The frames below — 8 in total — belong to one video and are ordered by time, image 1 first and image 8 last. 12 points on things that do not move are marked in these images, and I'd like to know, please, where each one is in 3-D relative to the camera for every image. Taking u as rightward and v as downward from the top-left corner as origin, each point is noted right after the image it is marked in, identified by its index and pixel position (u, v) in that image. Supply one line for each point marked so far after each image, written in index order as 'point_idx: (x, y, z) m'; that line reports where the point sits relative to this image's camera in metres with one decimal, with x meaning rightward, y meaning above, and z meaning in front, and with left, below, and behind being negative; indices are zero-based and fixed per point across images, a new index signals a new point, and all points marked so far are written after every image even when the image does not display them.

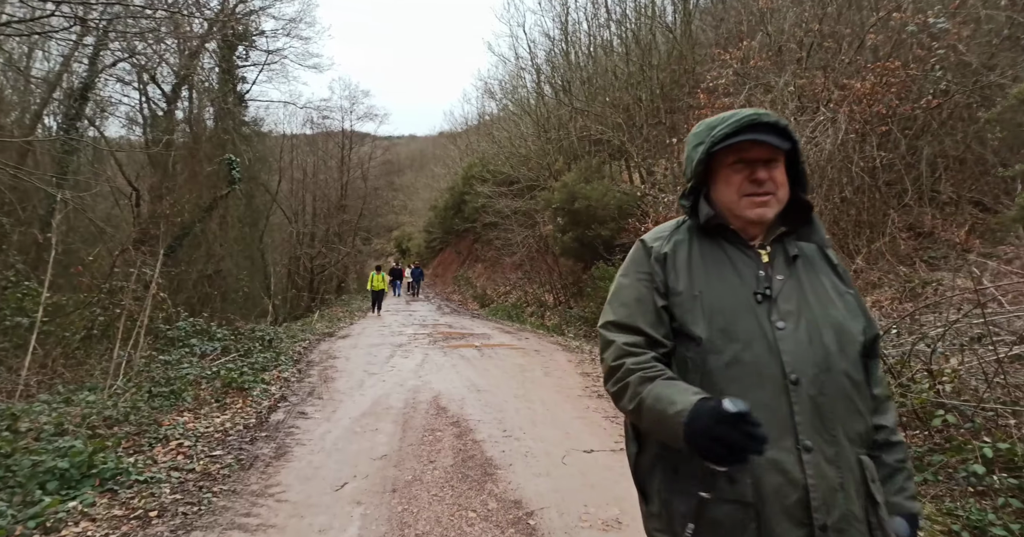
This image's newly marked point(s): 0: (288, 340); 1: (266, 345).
0: (-4.6, -1.4, +12.9) m
1: (-4.3, -1.3, +11.1) m
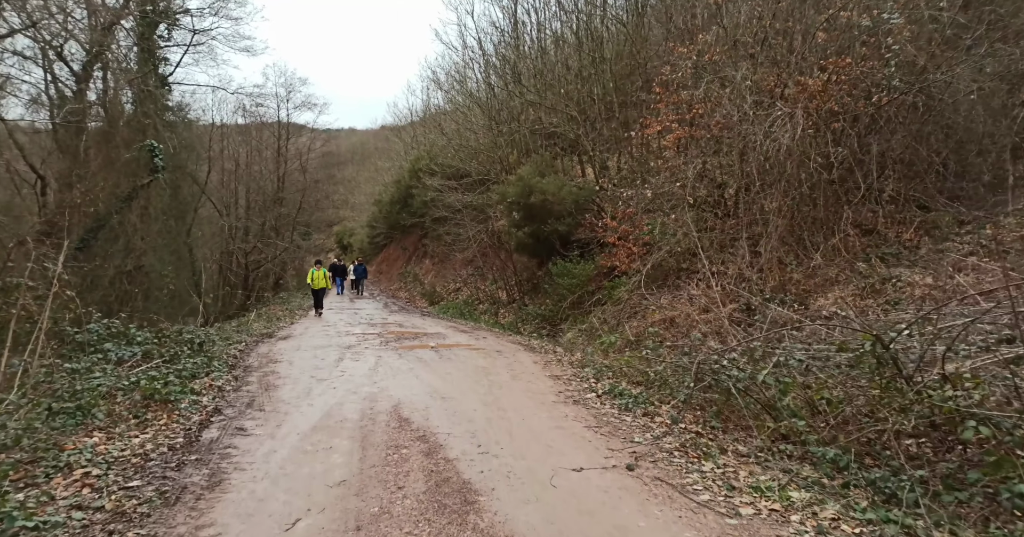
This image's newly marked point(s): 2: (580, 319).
0: (-5.4, -1.4, +11.8) m
1: (-5.0, -1.3, +10.0) m
2: (+1.6, -1.2, +14.3) m
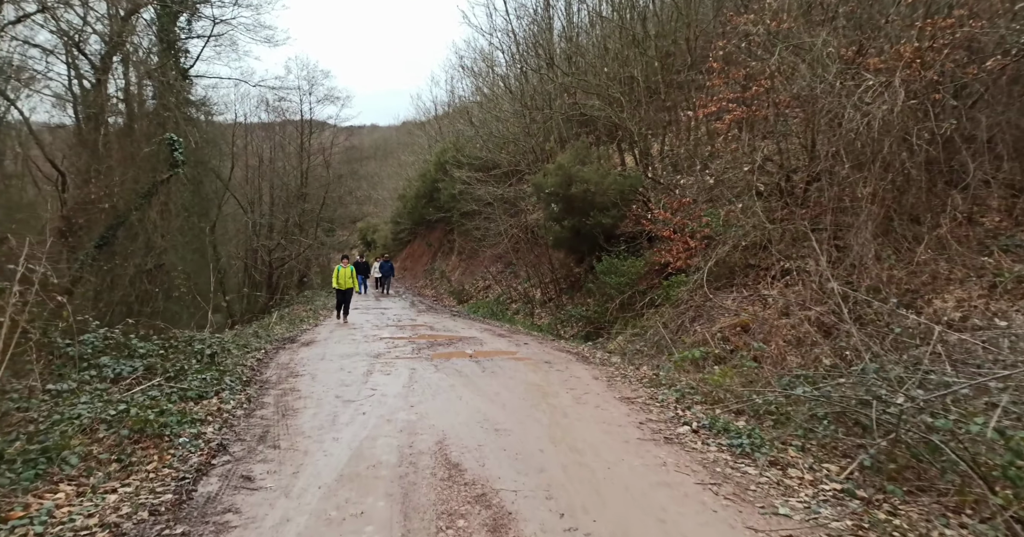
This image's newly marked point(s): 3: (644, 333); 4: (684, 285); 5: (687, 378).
0: (-4.6, -1.4, +10.7) m
1: (-4.2, -1.3, +8.8) m
2: (+2.5, -1.1, +12.9) m
3: (+2.4, -1.2, +11.3) m
4: (+3.2, -0.3, +11.7) m
5: (+2.0, -1.2, +7.2) m
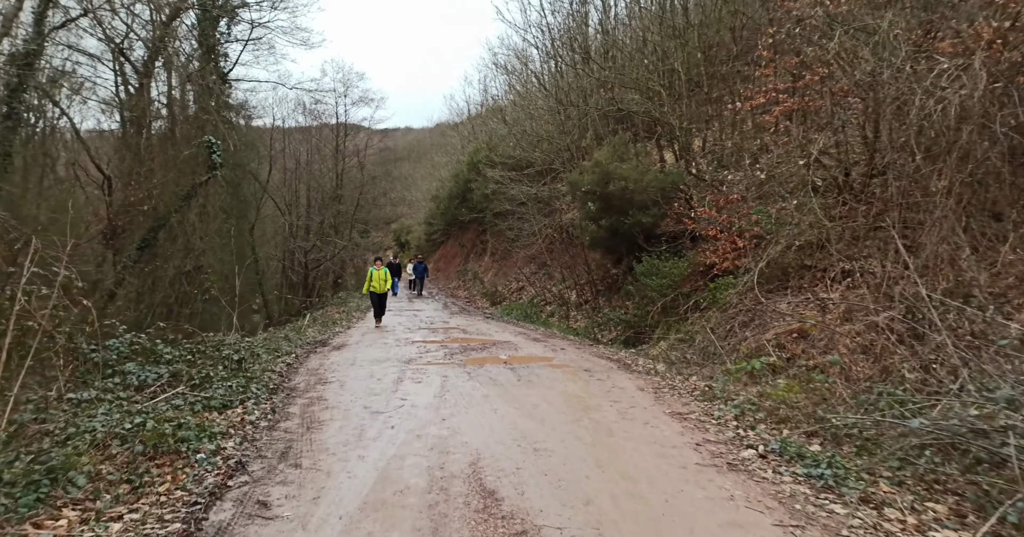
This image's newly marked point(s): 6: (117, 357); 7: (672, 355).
0: (-4.0, -1.4, +10.4) m
1: (-3.7, -1.3, +8.5) m
2: (+3.2, -1.1, +12.2) m
3: (+3.0, -1.2, +10.7) m
4: (+3.8, -0.3, +11.0) m
5: (+2.4, -1.3, +6.6) m
6: (-4.8, -1.1, +7.7) m
7: (+2.6, -1.4, +10.5) m
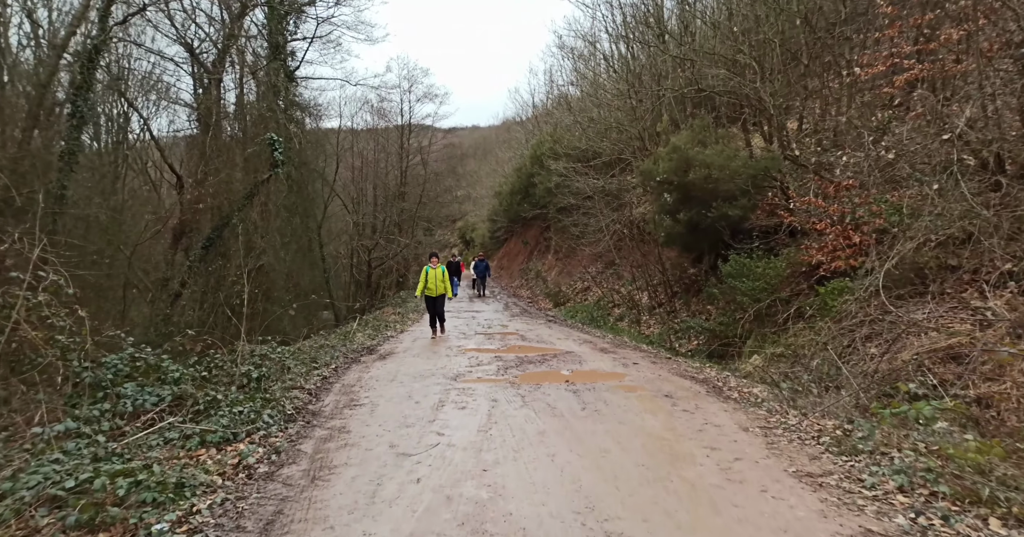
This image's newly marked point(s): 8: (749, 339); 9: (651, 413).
0: (-3.1, -1.4, +9.2) m
1: (-3.0, -1.4, +7.3) m
2: (+4.2, -1.1, +10.3) m
3: (+4.0, -1.2, +8.8) m
4: (+4.8, -0.3, +9.0) m
5: (+2.9, -1.3, +4.8) m
6: (-4.2, -1.1, +6.7) m
7: (+3.5, -1.4, +8.6) m
8: (+4.2, -1.3, +11.3) m
9: (+1.5, -1.5, +6.6) m
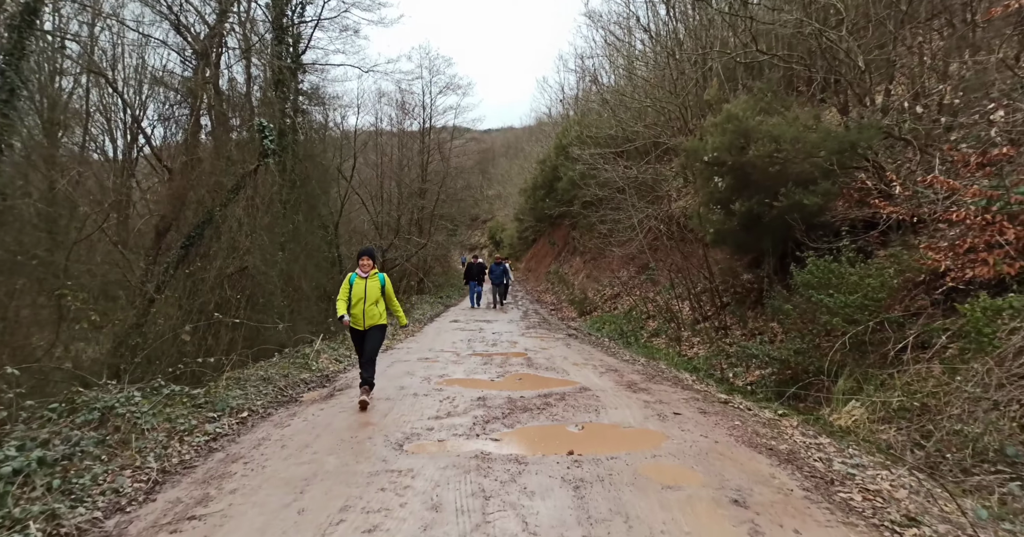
0: (-3.3, -1.5, +6.2) m
1: (-3.3, -1.4, +4.3) m
2: (+4.1, -1.2, +6.9) m
3: (+3.7, -1.3, +5.4) m
4: (+4.5, -0.4, +5.6) m
5: (+2.4, -1.4, +1.5) m
6: (-4.5, -1.2, +3.7) m
7: (+3.3, -1.5, +5.3) m
8: (+4.1, -1.4, +7.9) m
9: (+1.1, -1.6, +3.3) m
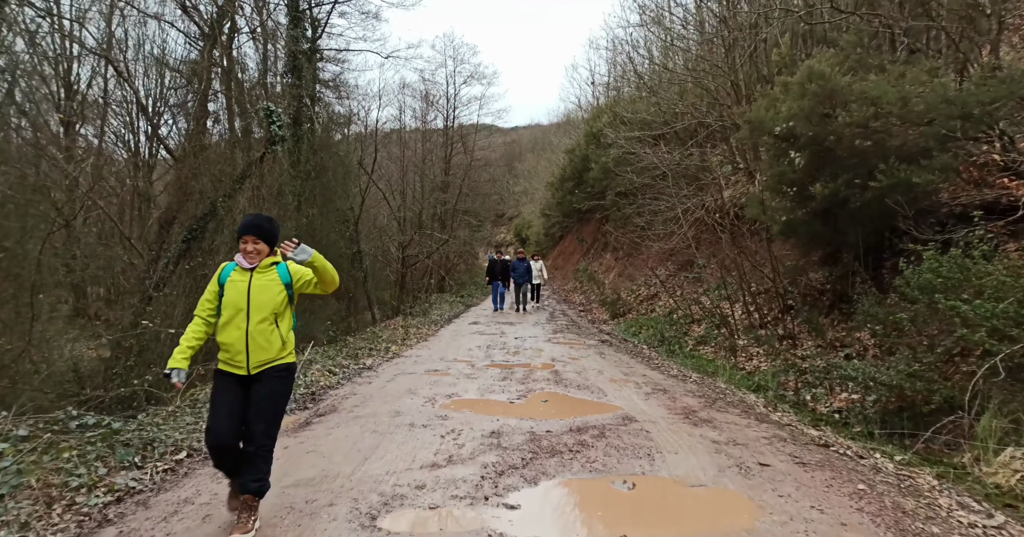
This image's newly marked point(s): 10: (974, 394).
0: (-3.1, -1.5, +4.4) m
1: (-3.2, -1.4, +2.5) m
2: (+4.3, -1.2, +4.8) m
3: (+3.8, -1.3, +3.3) m
4: (+4.7, -0.4, +3.4) m
5: (+2.4, -1.4, -0.6) m
6: (-4.4, -1.1, +2.0) m
7: (+3.4, -1.5, +3.2) m
8: (+4.3, -1.3, +5.7) m
9: (+1.1, -1.5, +1.3) m
10: (+4.3, -1.2, +5.9) m
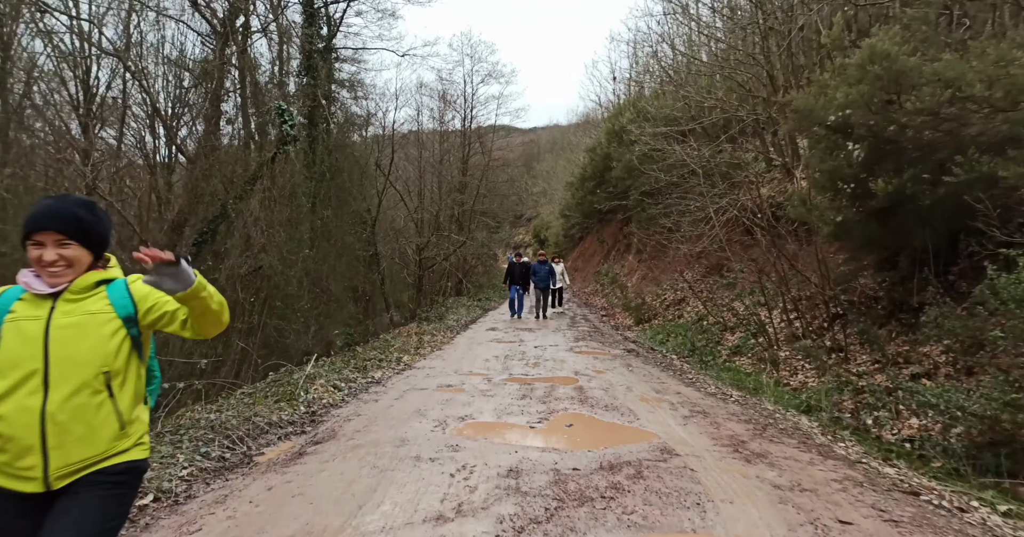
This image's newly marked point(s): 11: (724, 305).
0: (-3.0, -1.5, +3.6) m
1: (-3.2, -1.5, +1.7) m
2: (+4.4, -1.3, +3.7) m
3: (+3.9, -1.4, +2.3) m
4: (+4.7, -0.5, +2.4) m
5: (+2.4, -1.4, -1.6) m
6: (-4.4, -1.2, +1.2) m
7: (+3.5, -1.6, +2.2) m
8: (+4.4, -1.4, +4.7) m
9: (+1.2, -1.6, +0.4) m
10: (+4.5, -1.3, +4.9) m
11: (+4.8, -0.8, +14.4) m
